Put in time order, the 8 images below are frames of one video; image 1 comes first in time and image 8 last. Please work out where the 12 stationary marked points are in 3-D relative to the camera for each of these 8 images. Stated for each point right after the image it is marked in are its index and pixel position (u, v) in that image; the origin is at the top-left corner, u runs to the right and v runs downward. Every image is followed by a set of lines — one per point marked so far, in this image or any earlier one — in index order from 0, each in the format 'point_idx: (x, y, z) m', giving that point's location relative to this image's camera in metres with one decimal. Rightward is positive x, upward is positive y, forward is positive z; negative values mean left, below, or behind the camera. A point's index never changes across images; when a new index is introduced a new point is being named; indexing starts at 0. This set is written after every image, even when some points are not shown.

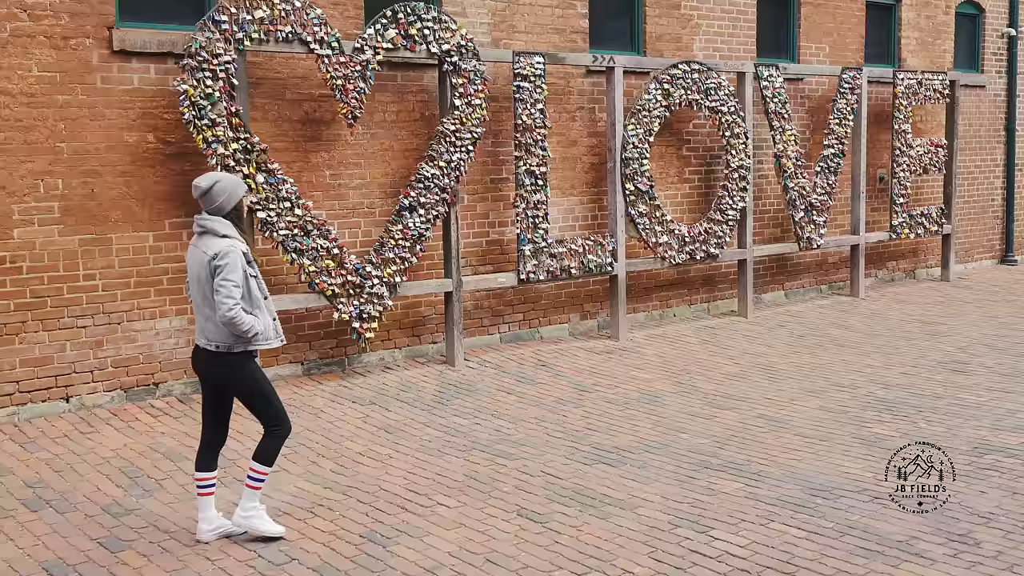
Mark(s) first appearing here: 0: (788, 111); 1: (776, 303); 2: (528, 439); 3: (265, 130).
0: (+2.6, +1.7, +10.0) m
1: (+2.6, -0.1, +10.6) m
2: (+0.1, -0.8, +6.1) m
3: (-1.7, +1.0, +7.0) m
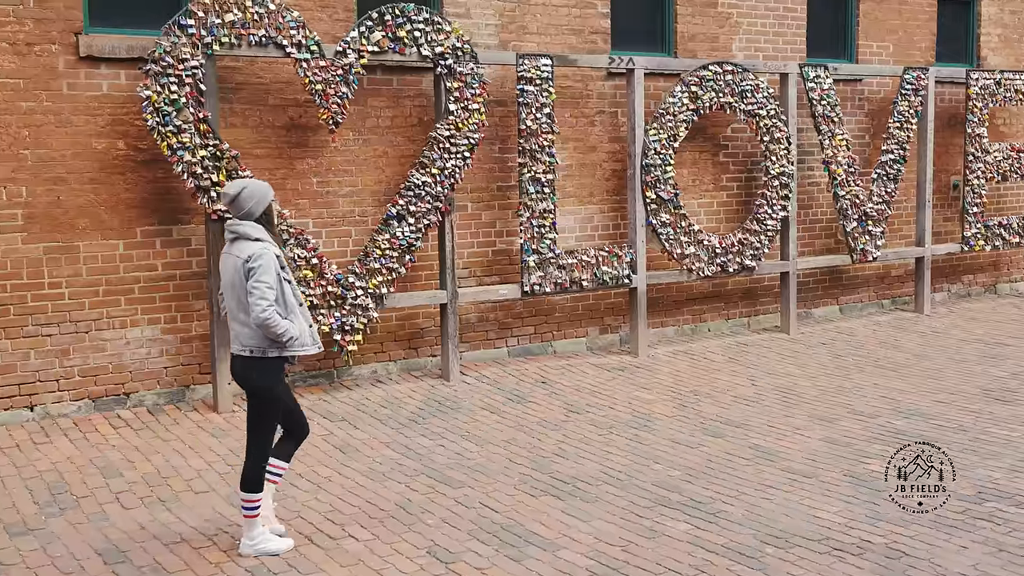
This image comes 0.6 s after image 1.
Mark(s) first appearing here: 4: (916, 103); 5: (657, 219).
0: (+2.8, +1.5, +9.3) m
1: (+2.9, -0.3, +9.8) m
2: (-0.1, -0.9, +5.8) m
3: (-1.7, +1.0, +6.9) m
4: (+3.7, +1.7, +9.7) m
5: (+1.1, +0.5, +8.3) m
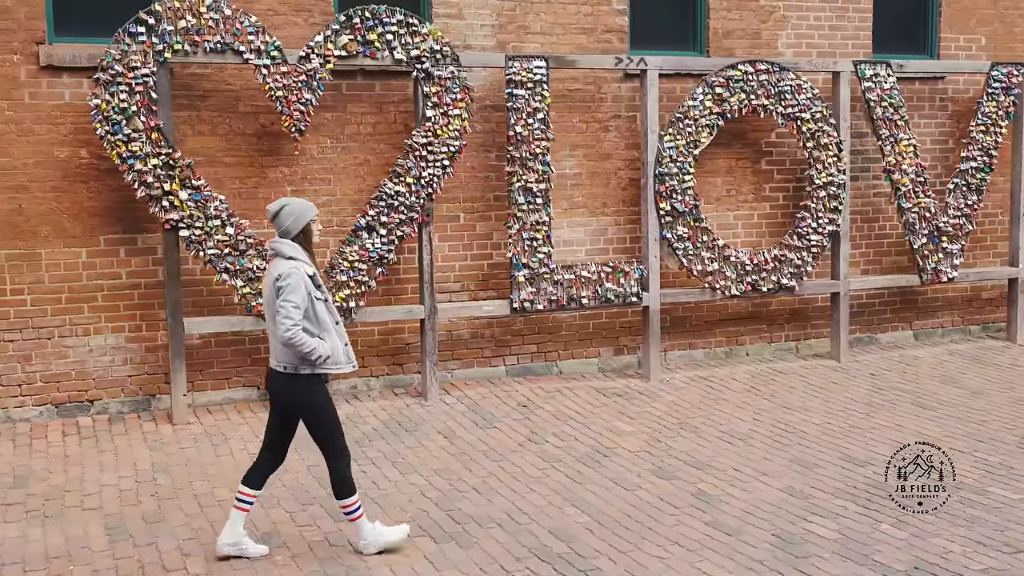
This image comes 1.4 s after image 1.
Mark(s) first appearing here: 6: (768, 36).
0: (+3.0, +1.4, +8.3) m
1: (+3.2, -0.5, +8.8) m
2: (-0.6, -1.0, +5.4) m
3: (-1.9, +0.9, +6.8) m
4: (+4.0, +1.5, +8.6) m
5: (+1.1, +0.4, +7.6) m
6: (+2.0, +1.9, +8.2) m
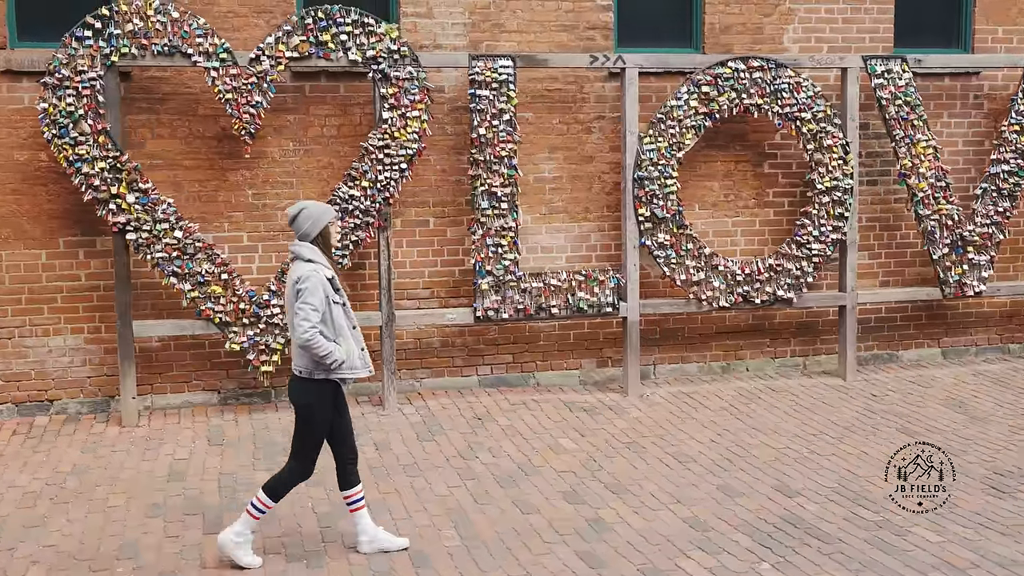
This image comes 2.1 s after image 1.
0: (+2.9, +1.3, +7.6) m
1: (+3.1, -0.6, +8.1) m
2: (-1.1, -1.0, +5.2) m
3: (-2.2, +0.9, +6.8) m
4: (+3.9, +1.4, +7.8) m
5: (+1.0, +0.3, +7.2) m
6: (+1.9, +1.9, +7.7) m
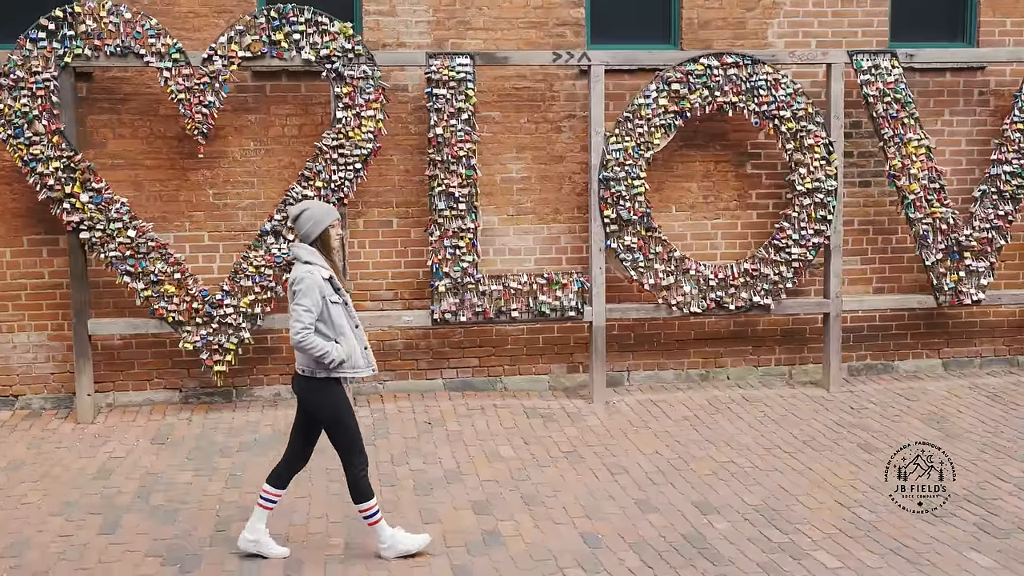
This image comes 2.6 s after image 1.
0: (+2.7, +1.2, +7.2) m
1: (+2.9, -0.6, +7.7) m
2: (-1.5, -1.0, +5.2) m
3: (-2.4, +0.9, +6.8) m
4: (+3.7, +1.3, +7.3) m
5: (+0.7, +0.3, +7.0) m
6: (+1.7, +1.8, +7.4) m
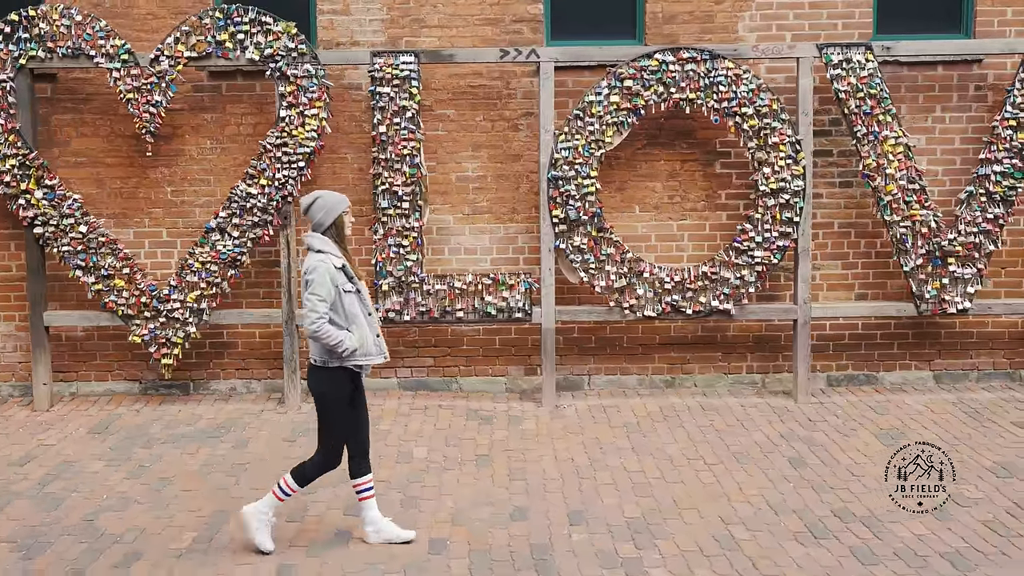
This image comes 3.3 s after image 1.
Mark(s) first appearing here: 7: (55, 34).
0: (+2.4, +1.2, +6.8) m
1: (+2.6, -0.7, +7.3) m
2: (-2.1, -1.0, +5.3) m
3: (-2.8, +0.9, +7.1) m
4: (+3.4, +1.2, +6.8) m
5: (+0.4, +0.3, +6.8) m
6: (+1.4, +1.8, +7.1) m
7: (-2.8, +1.6, +6.6) m
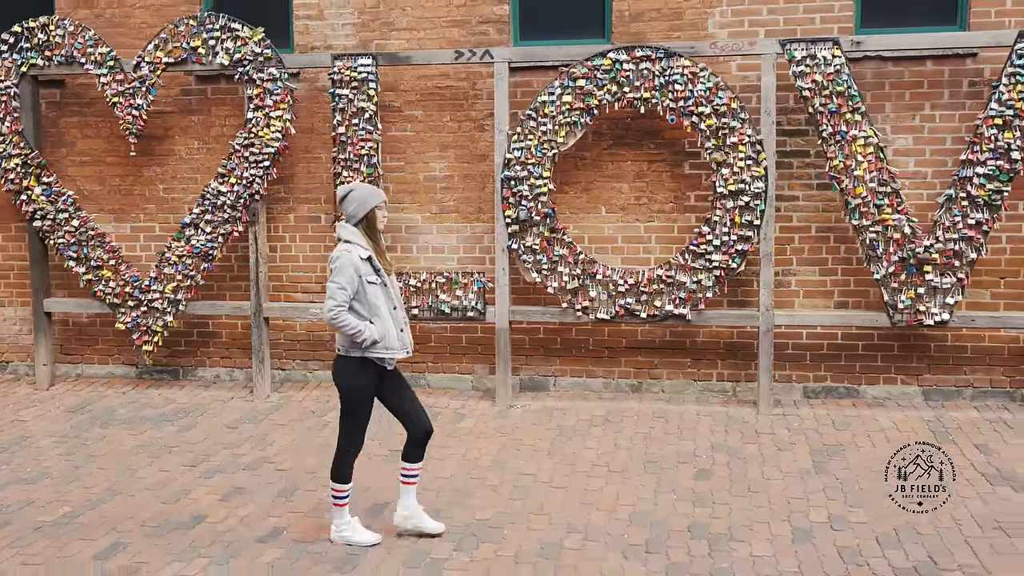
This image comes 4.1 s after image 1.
0: (+2.1, +1.1, +6.4) m
1: (+2.4, -0.7, +6.9) m
2: (-2.7, -1.0, +5.8) m
3: (-3.0, +1.0, +7.6) m
4: (+3.1, +1.2, +6.2) m
5: (+0.1, +0.3, +6.8) m
6: (+1.2, +1.8, +6.9) m
7: (-3.1, +1.7, +7.2) m
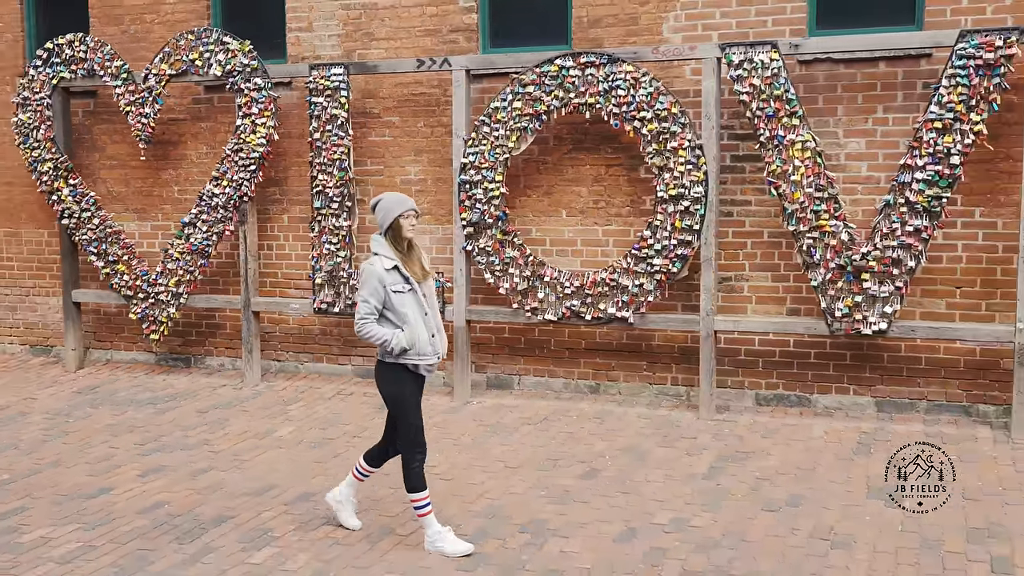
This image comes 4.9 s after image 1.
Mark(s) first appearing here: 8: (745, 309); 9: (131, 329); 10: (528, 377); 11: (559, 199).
0: (+1.7, +1.1, +6.3) m
1: (+2.0, -0.8, +6.7) m
2: (-3.1, -0.9, +6.5) m
3: (-3.1, +1.1, +8.4) m
4: (+2.6, +1.1, +5.9) m
5: (-0.3, +0.3, +7.1) m
6: (+0.9, +1.7, +6.9) m
7: (-3.3, +1.7, +8.0) m
8: (+1.5, -0.1, +6.9) m
9: (-3.1, -0.3, +8.5) m
10: (+0.1, -0.6, +7.5) m
11: (+0.3, +0.6, +7.3) m
